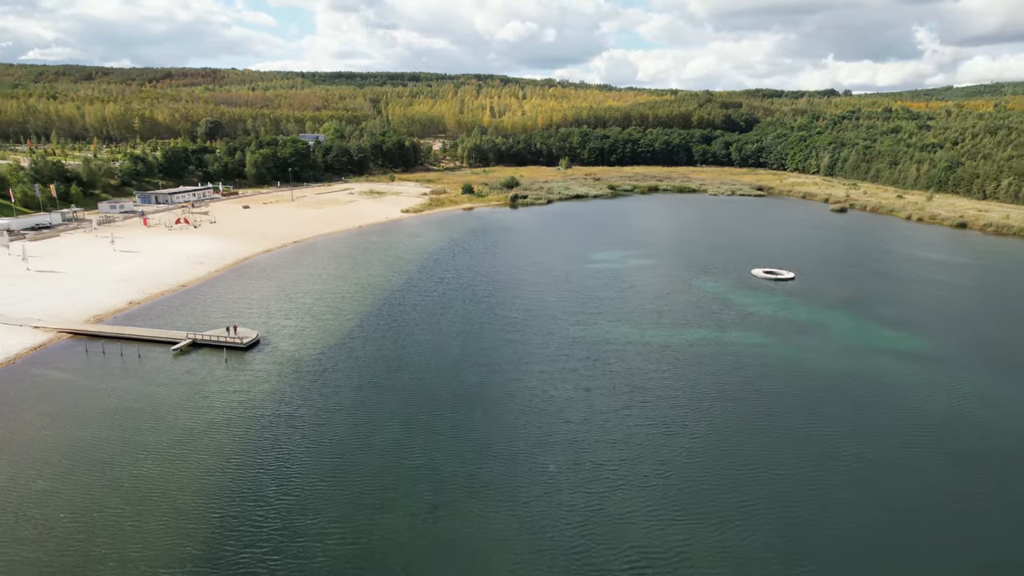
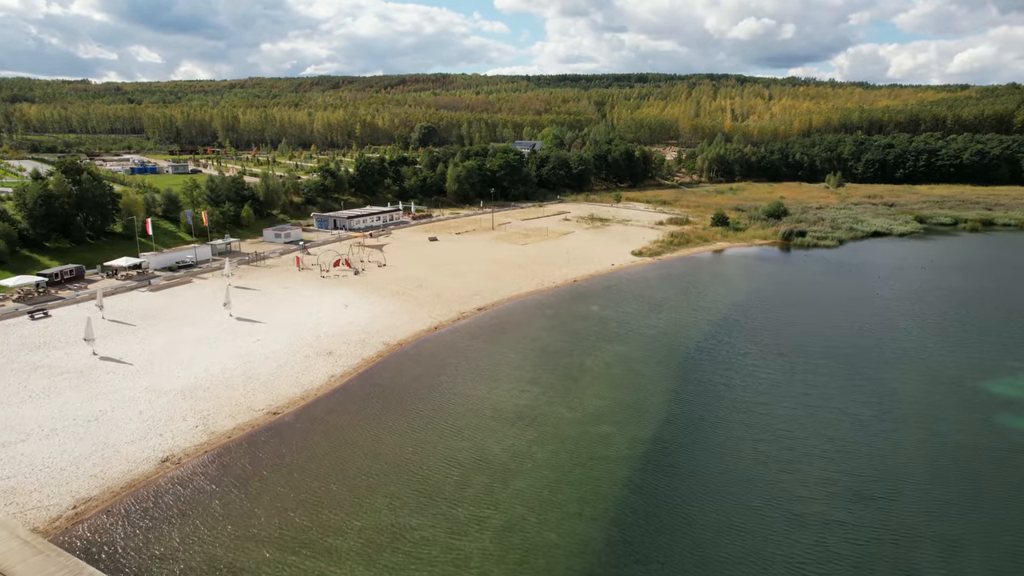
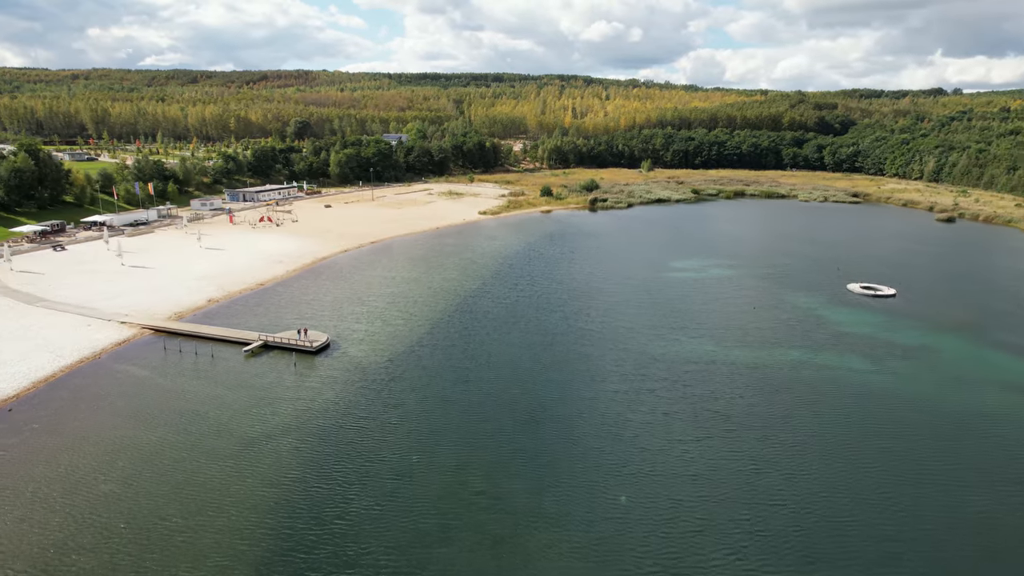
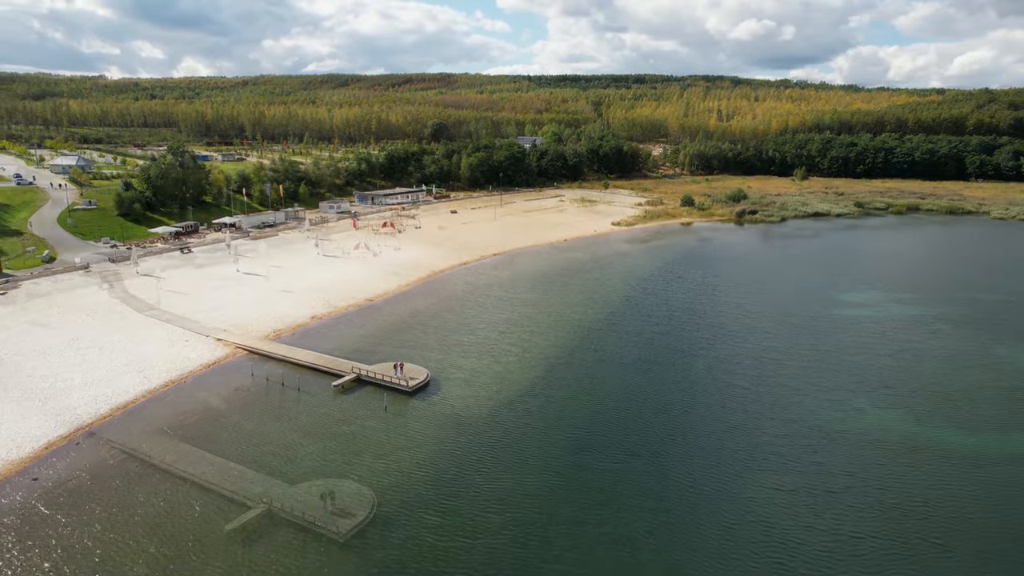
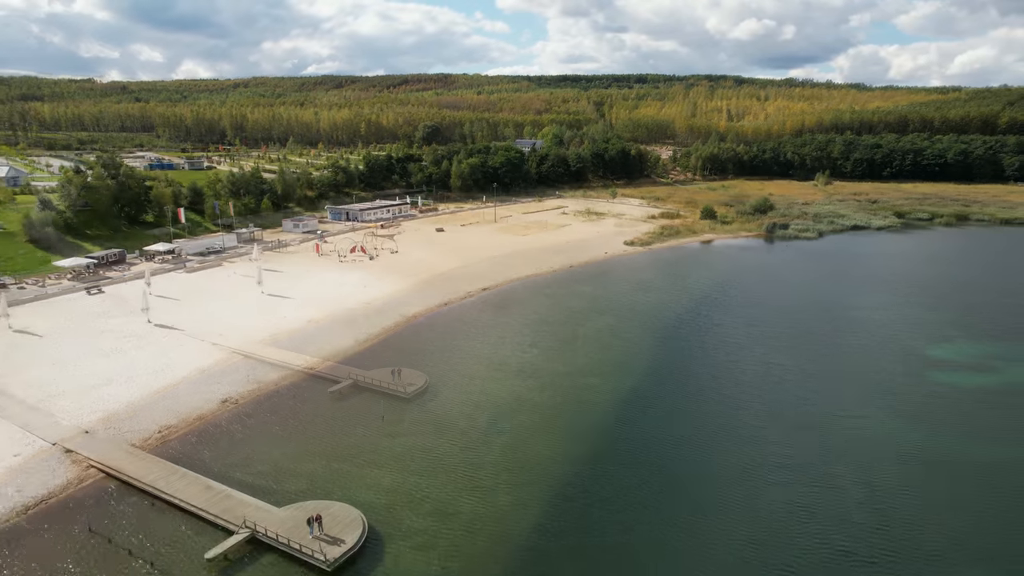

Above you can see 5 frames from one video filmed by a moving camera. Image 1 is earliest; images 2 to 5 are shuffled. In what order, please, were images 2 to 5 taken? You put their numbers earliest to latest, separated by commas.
3, 4, 5, 2
